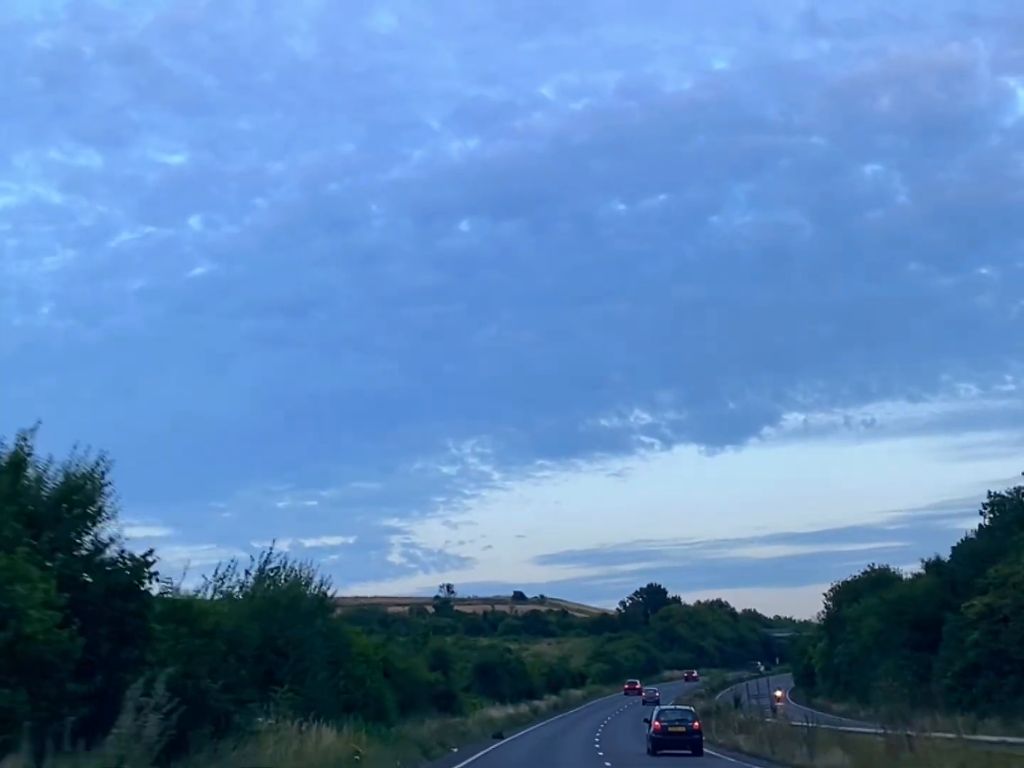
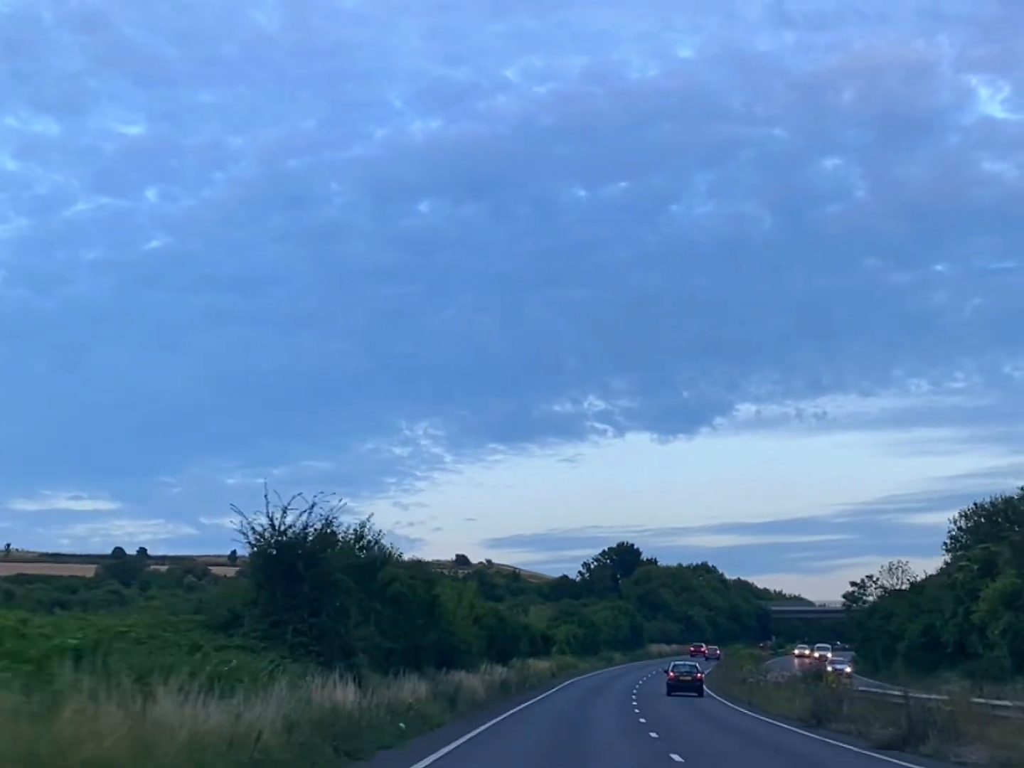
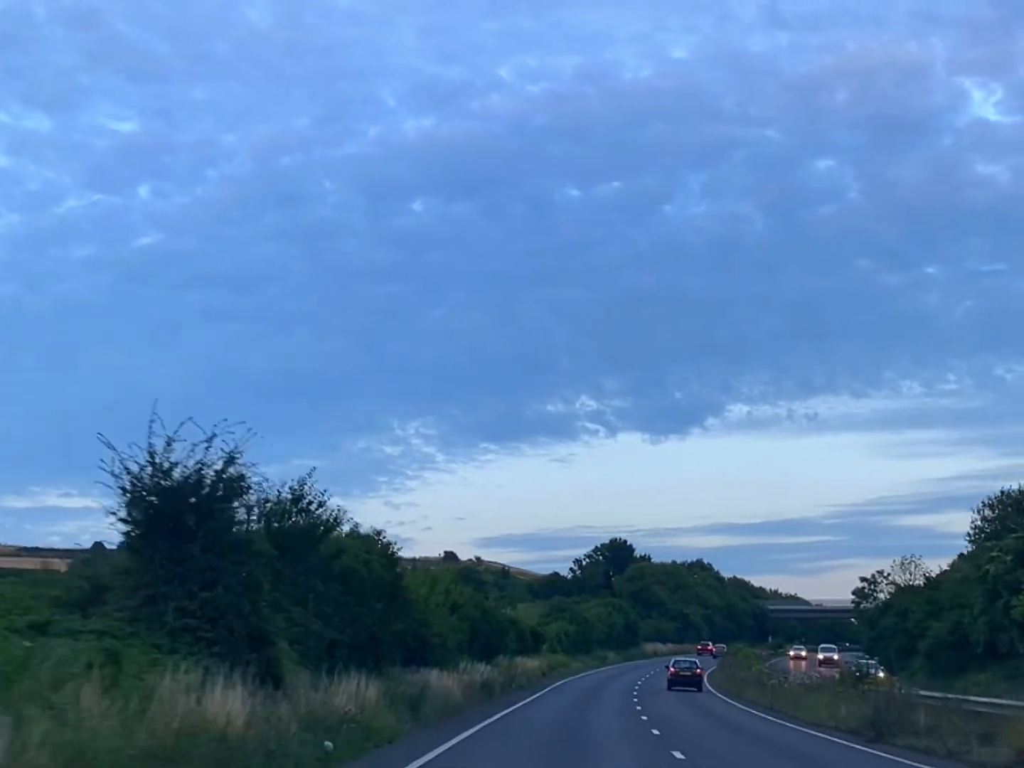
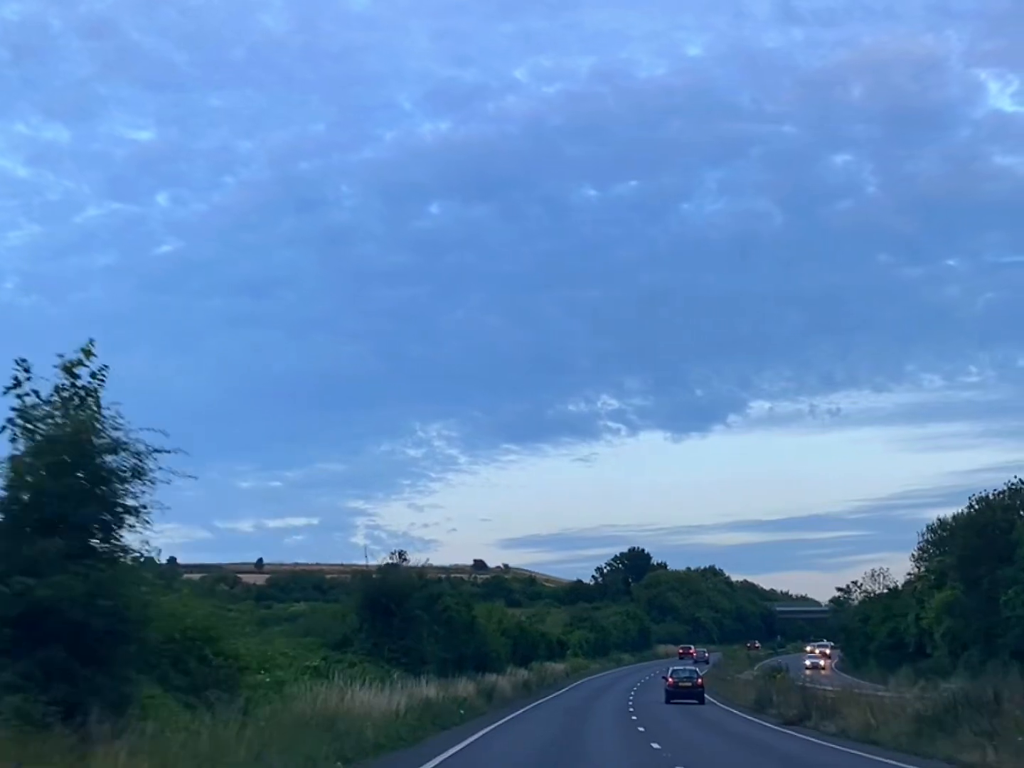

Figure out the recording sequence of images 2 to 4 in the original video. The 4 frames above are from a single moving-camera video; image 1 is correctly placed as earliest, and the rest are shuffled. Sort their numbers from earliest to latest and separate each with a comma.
4, 2, 3
